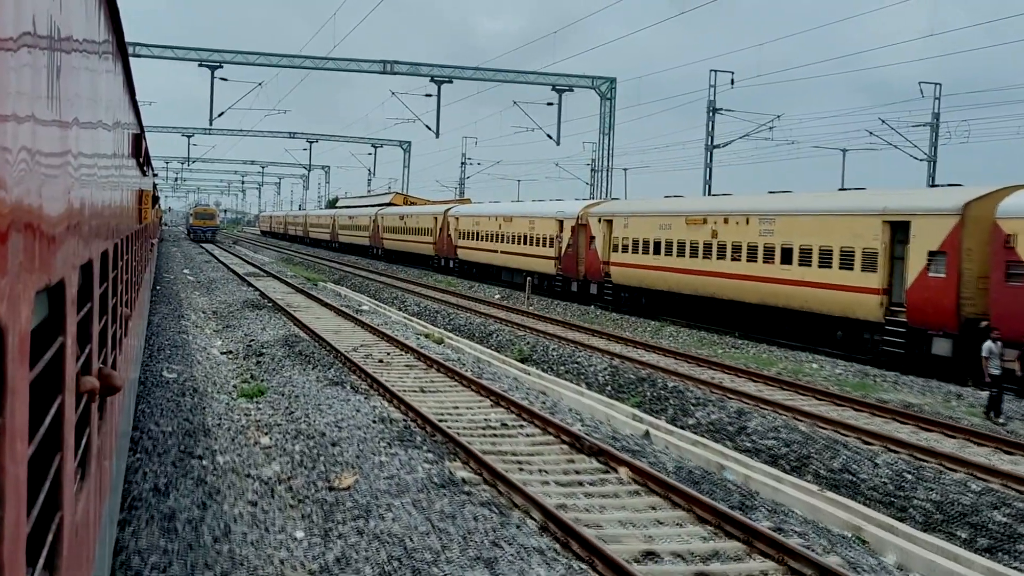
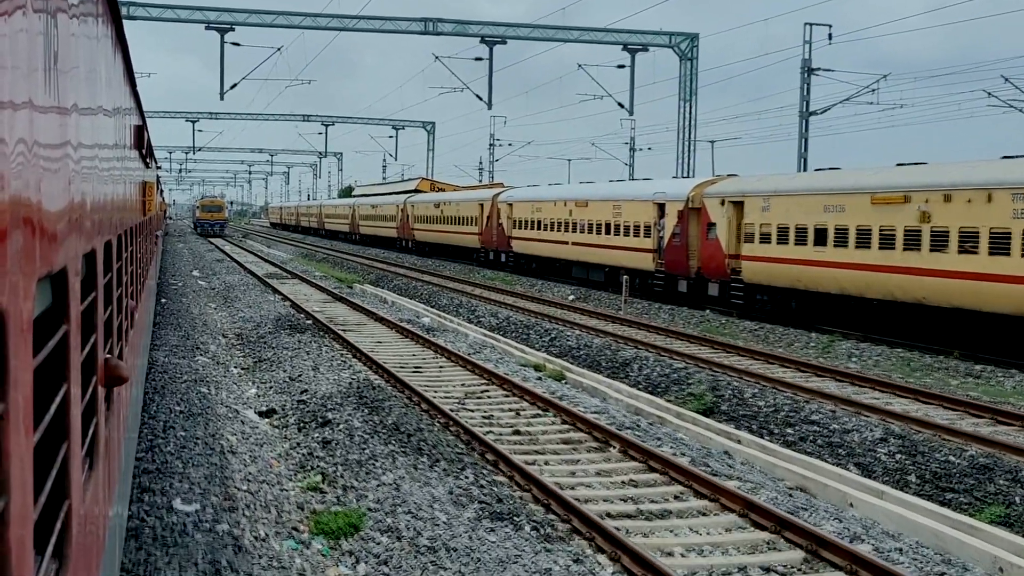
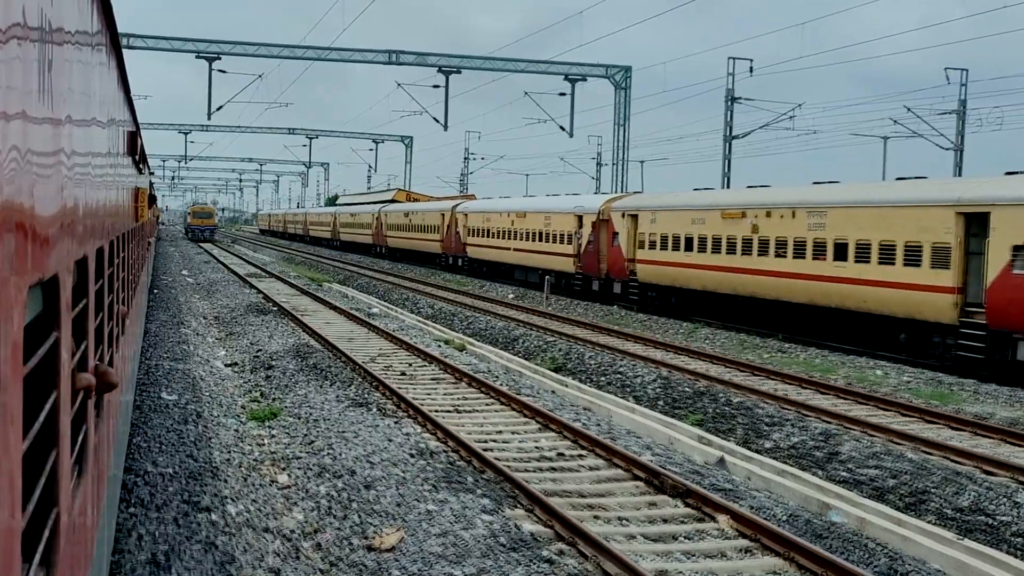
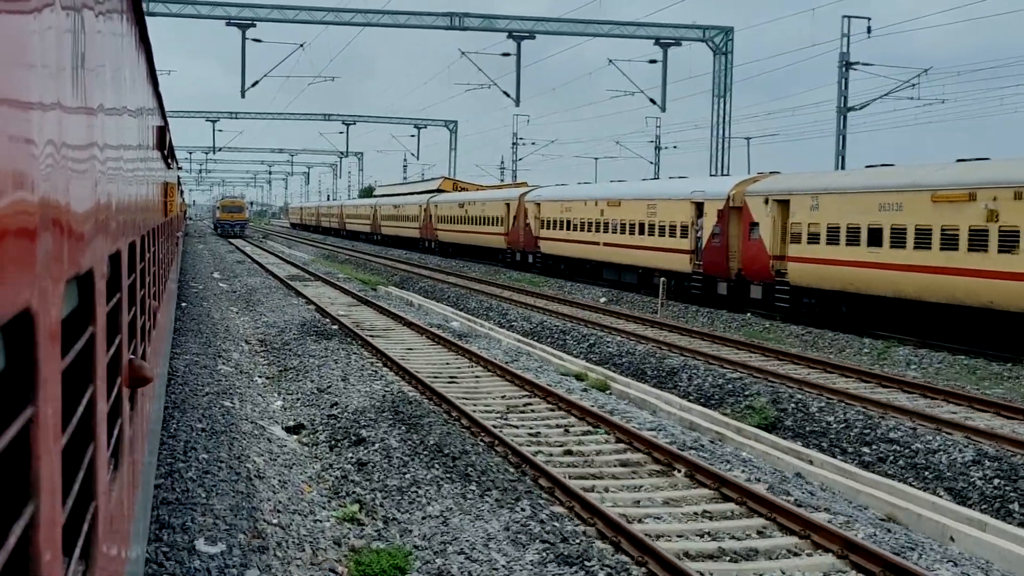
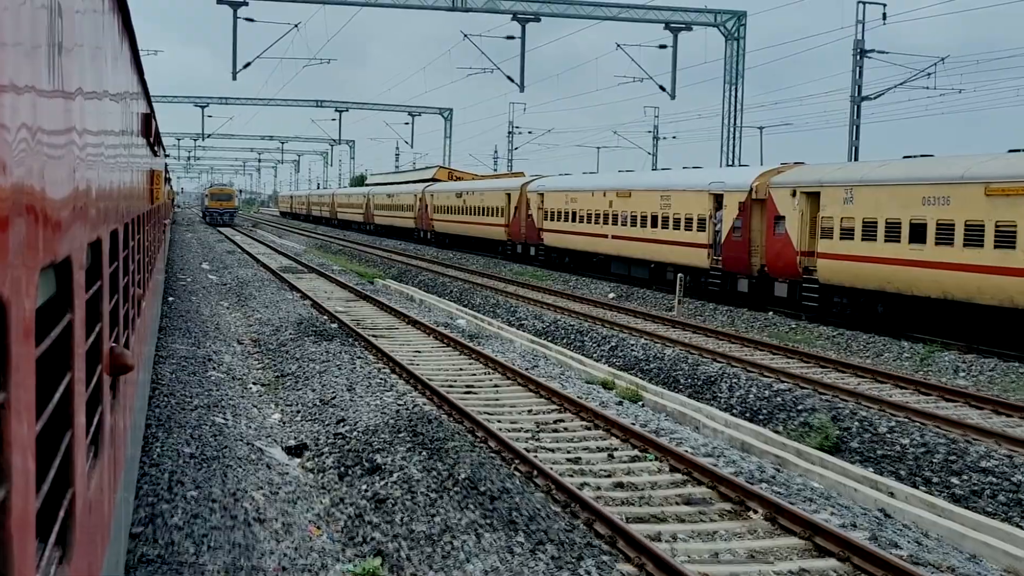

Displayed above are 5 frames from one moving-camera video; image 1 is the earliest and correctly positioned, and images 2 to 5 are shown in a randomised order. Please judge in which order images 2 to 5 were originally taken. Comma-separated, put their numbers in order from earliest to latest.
3, 2, 4, 5
